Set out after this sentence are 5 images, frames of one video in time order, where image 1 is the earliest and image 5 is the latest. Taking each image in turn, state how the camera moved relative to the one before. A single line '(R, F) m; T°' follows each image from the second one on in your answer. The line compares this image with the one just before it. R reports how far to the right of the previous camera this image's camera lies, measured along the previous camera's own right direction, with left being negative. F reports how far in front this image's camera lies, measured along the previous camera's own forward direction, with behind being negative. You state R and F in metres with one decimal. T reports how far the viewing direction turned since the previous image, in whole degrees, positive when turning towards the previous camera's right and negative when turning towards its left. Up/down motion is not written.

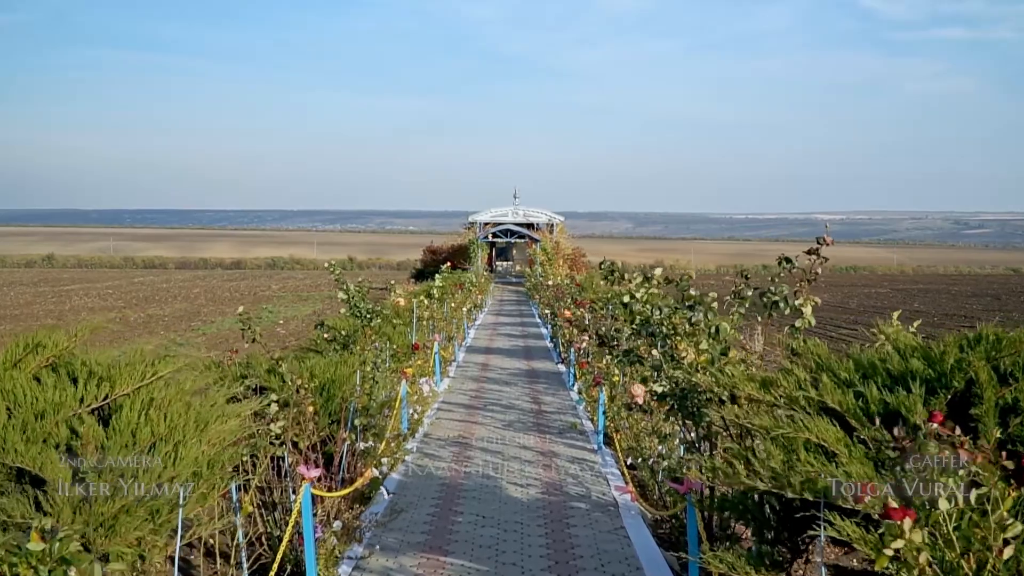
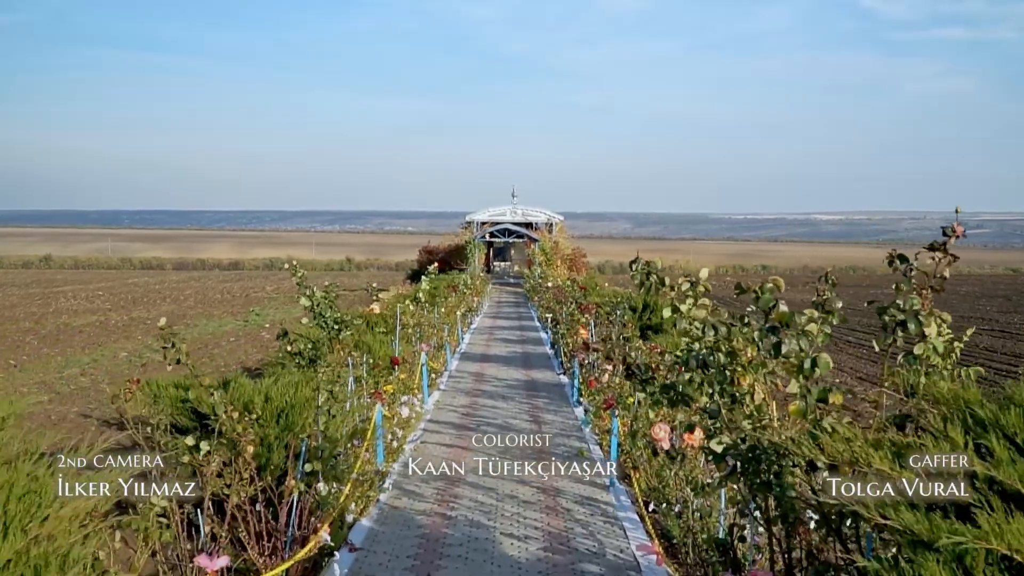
(0.0, +1.0) m; 0°
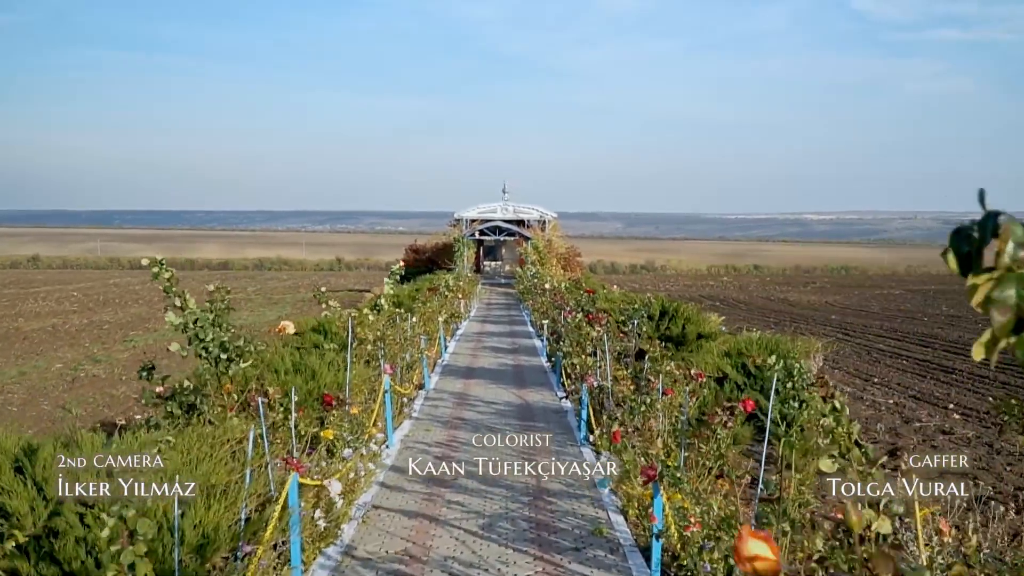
(0.0, +1.8) m; +1°
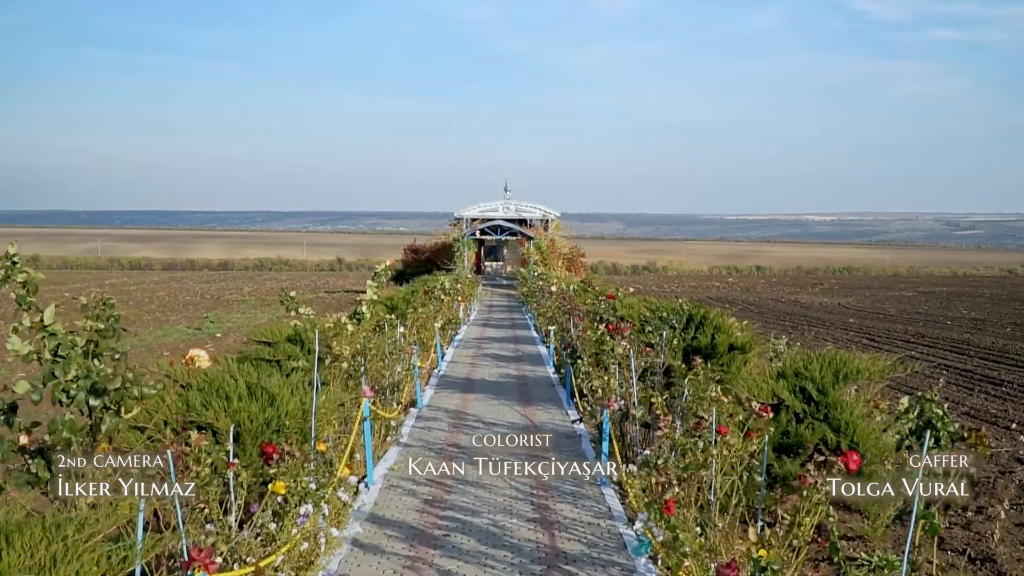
(0.0, +1.1) m; 0°
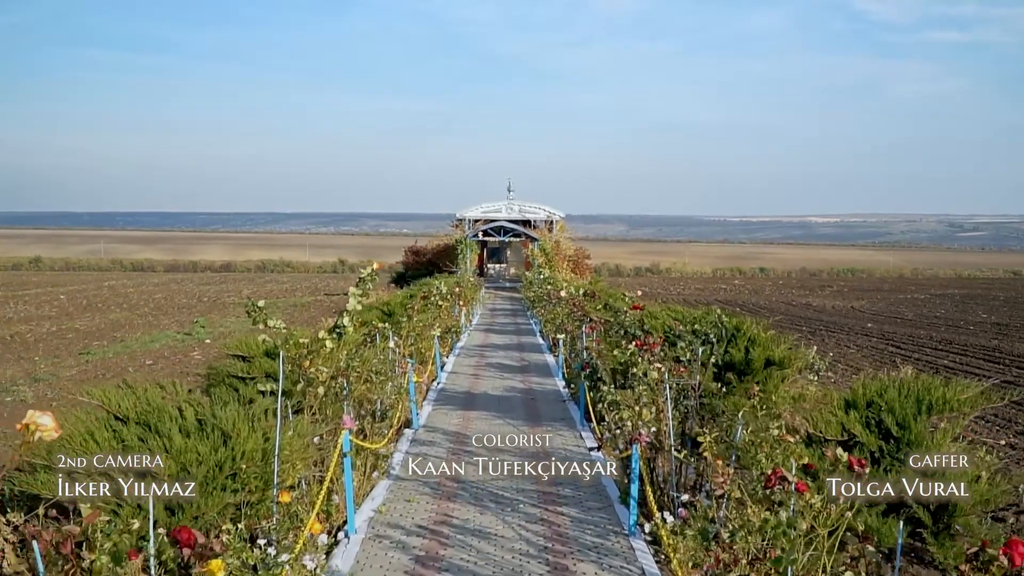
(0.0, +0.8) m; 0°
